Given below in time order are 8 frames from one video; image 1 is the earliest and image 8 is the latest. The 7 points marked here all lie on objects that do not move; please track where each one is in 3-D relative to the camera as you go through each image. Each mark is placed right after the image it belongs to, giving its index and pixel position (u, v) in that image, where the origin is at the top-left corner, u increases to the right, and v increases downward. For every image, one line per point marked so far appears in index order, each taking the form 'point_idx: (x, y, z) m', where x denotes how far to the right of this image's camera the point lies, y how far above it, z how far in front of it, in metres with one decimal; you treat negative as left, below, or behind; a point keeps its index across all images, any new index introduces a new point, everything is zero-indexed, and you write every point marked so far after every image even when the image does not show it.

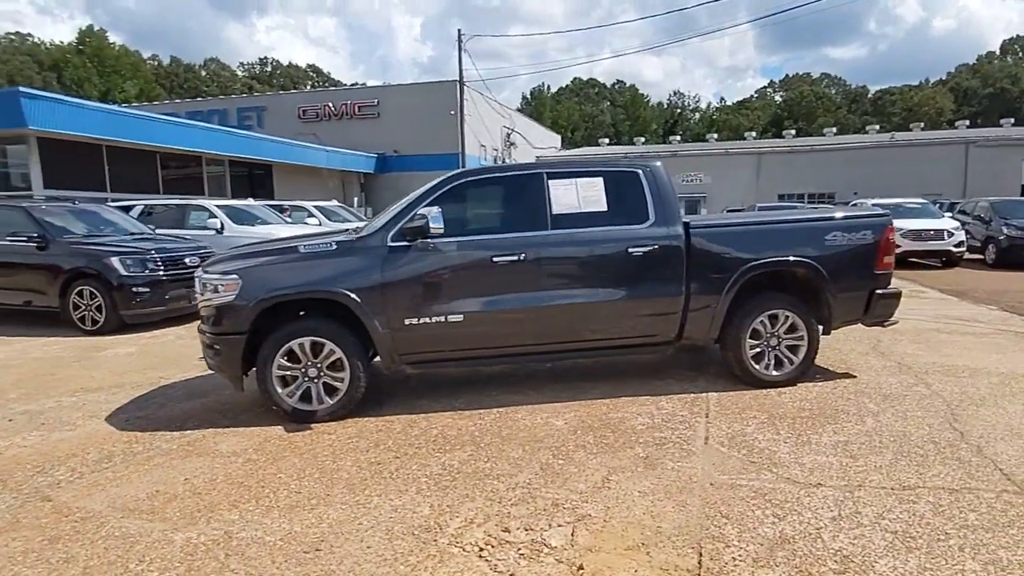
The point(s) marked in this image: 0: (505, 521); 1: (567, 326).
0: (0.0, -1.1, +2.9) m
1: (+0.4, -0.3, +4.7) m
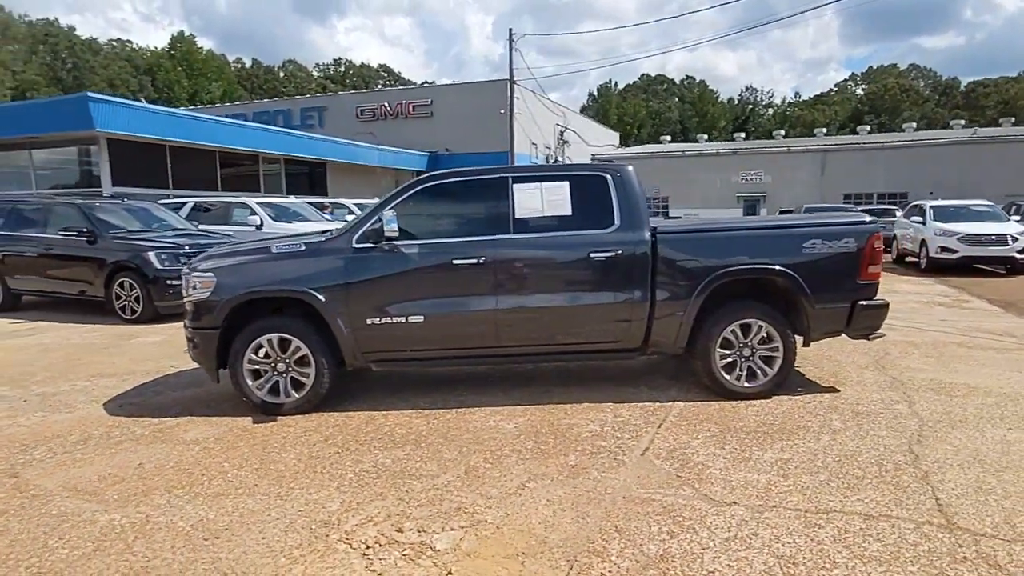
0: (-0.5, -1.1, +3.0) m
1: (+0.1, -0.3, +4.7) m
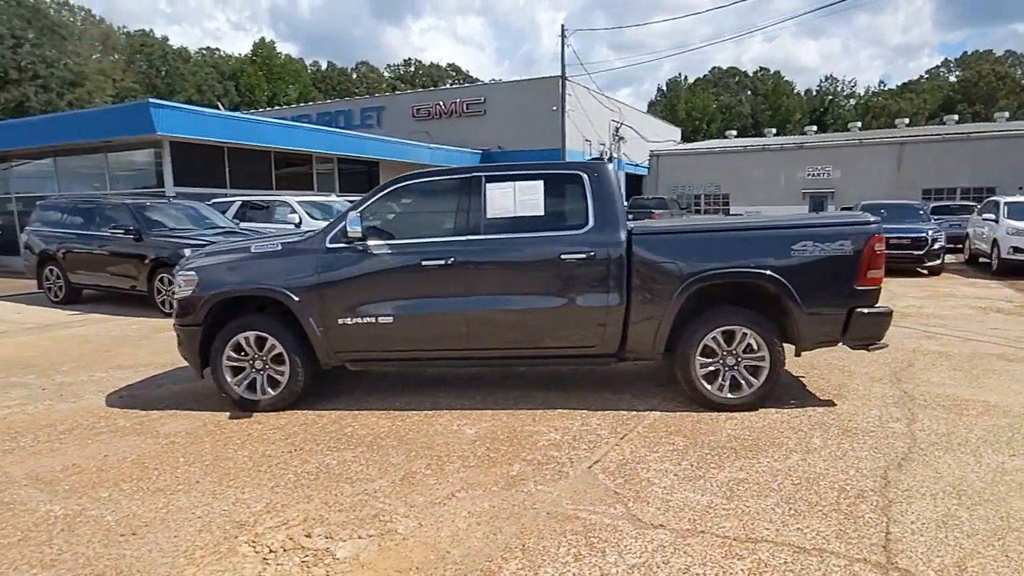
0: (-0.9, -1.1, +3.0) m
1: (-0.1, -0.3, +4.6) m
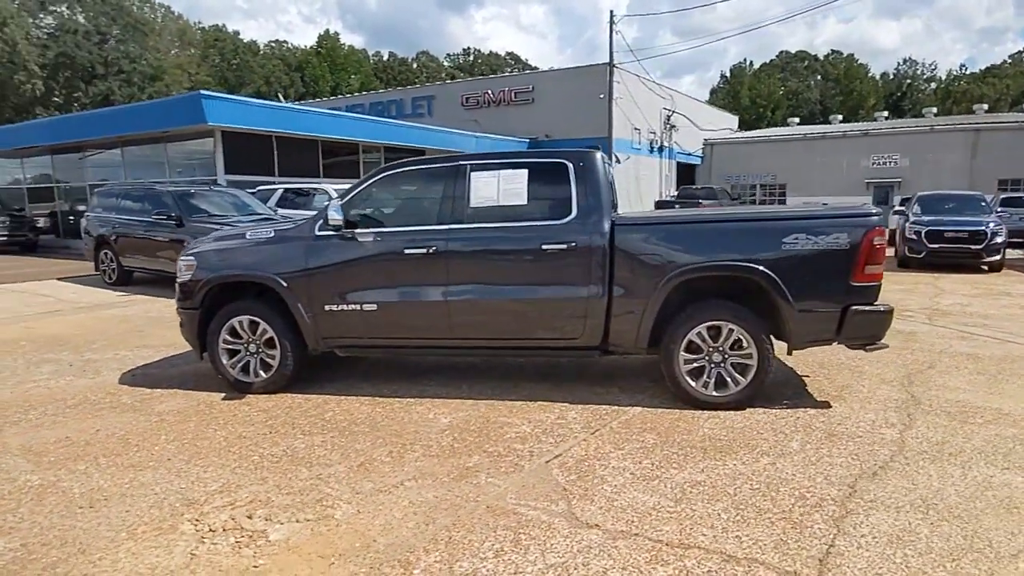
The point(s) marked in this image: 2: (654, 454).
0: (-1.2, -1.1, +3.0) m
1: (-0.2, -0.3, +4.6) m
2: (+0.8, -1.0, +3.6) m
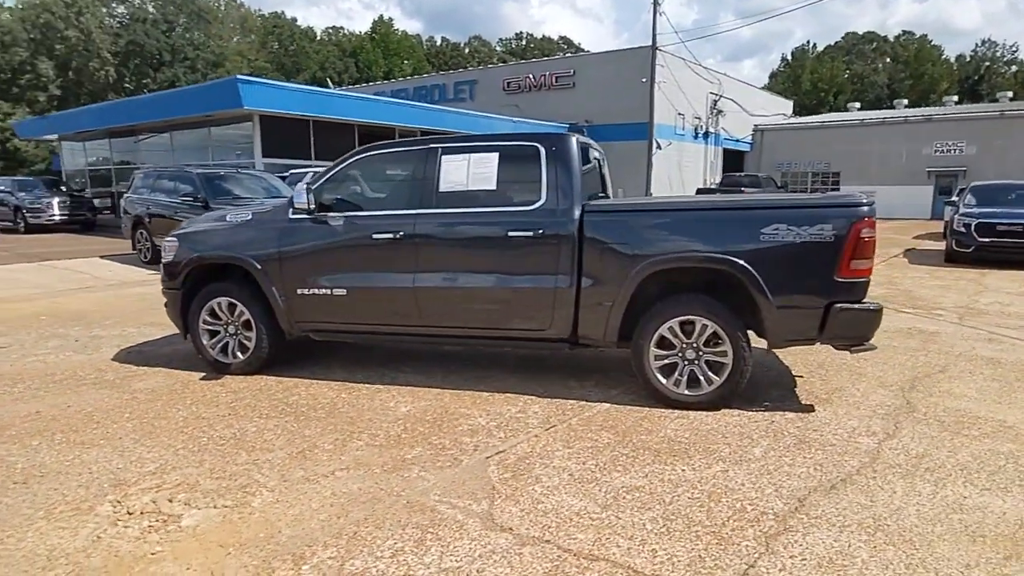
0: (-1.6, -1.0, +3.0) m
1: (-0.4, -0.2, +4.5) m
2: (+0.5, -0.9, +3.4) m
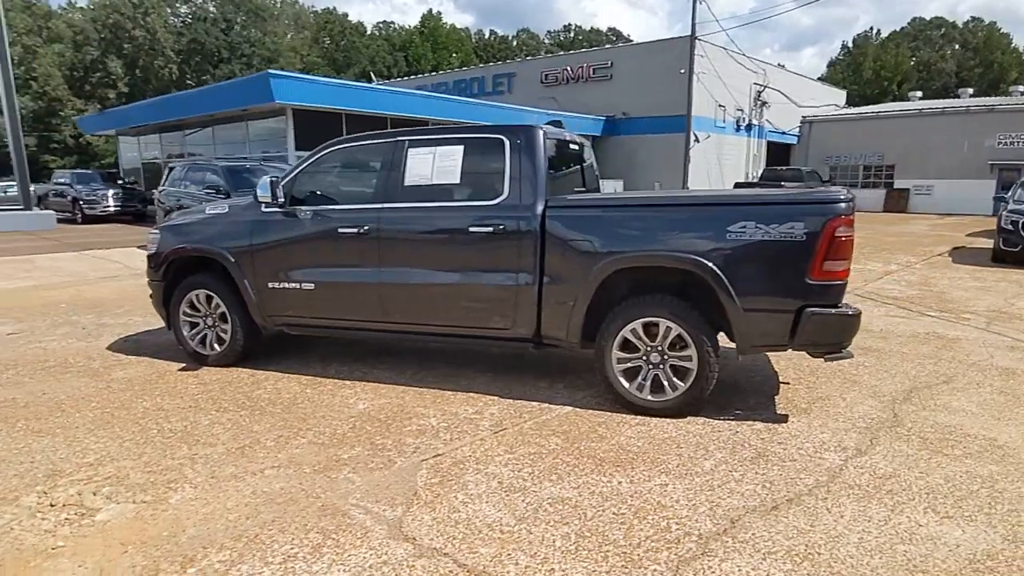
0: (-2.0, -1.0, +3.0) m
1: (-0.7, -0.1, +4.4) m
2: (+0.2, -0.9, +3.2) m
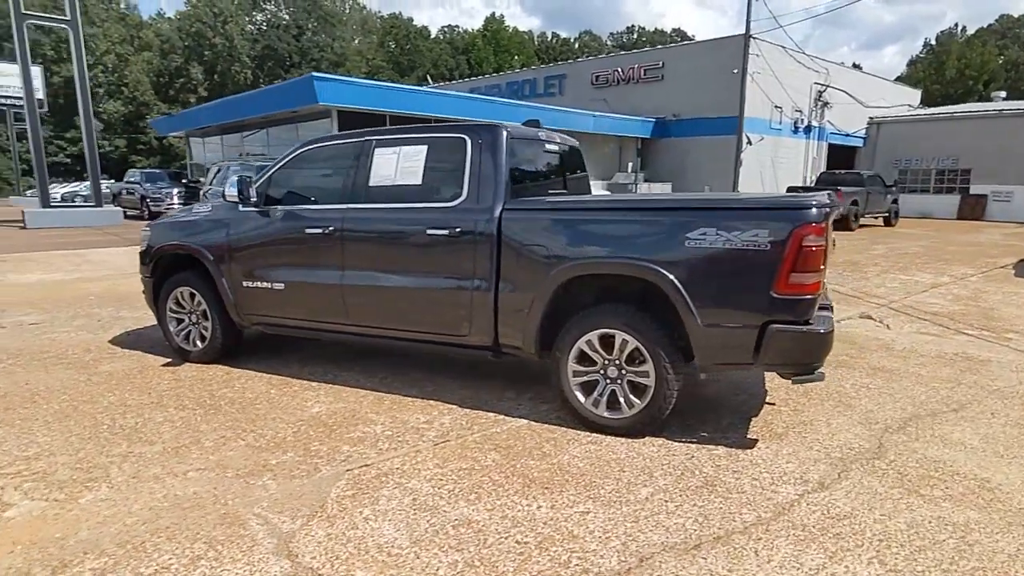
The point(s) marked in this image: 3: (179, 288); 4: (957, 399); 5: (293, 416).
0: (-2.3, -0.9, +3.0) m
1: (-0.9, -0.1, +4.2) m
2: (-0.2, -0.9, +3.0) m
3: (-2.7, 0.0, +5.1) m
4: (+3.0, -0.7, +4.2) m
5: (-1.4, -0.8, +3.9) m
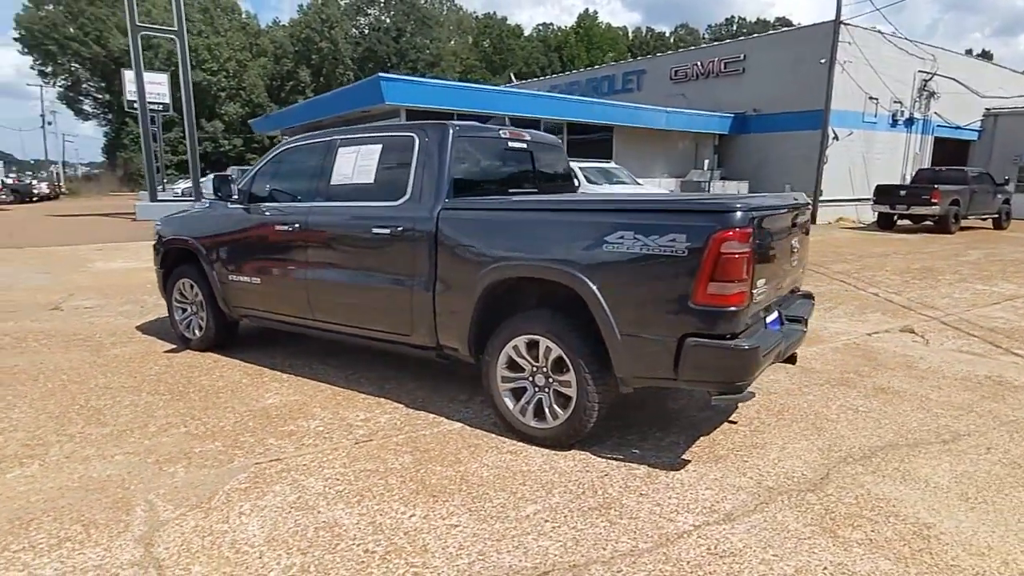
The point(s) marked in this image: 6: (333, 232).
0: (-2.8, -0.9, +3.3) m
1: (-1.2, -0.1, +4.3) m
2: (-0.7, -0.9, +3.0) m
3: (-2.9, +0.1, +5.4) m
4: (+2.6, -0.8, +3.6) m
5: (-1.7, -0.8, +4.0) m
6: (-1.2, +0.4, +4.2) m
